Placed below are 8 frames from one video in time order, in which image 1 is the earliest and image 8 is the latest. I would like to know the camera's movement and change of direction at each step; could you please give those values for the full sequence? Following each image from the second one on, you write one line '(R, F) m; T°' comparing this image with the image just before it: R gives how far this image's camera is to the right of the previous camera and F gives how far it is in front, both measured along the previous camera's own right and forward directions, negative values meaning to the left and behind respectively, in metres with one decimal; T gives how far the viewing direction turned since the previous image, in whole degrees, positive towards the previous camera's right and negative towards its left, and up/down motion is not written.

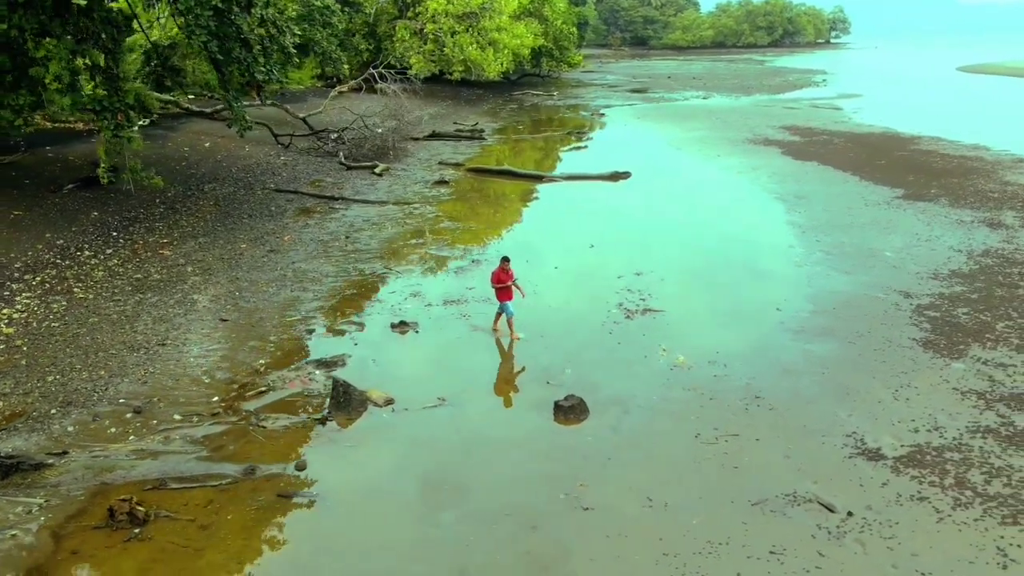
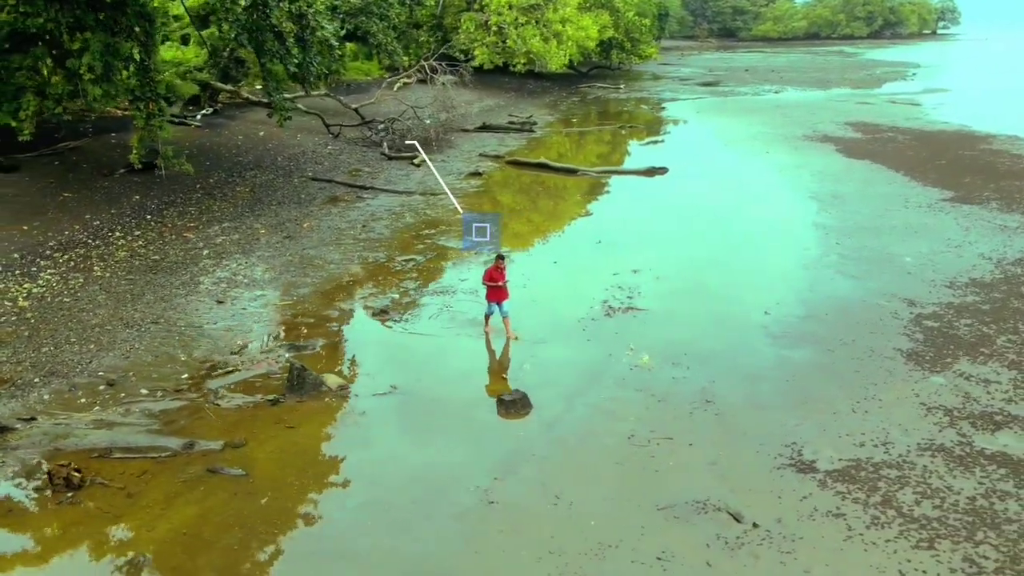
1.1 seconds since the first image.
(+1.2, 0.0) m; -6°
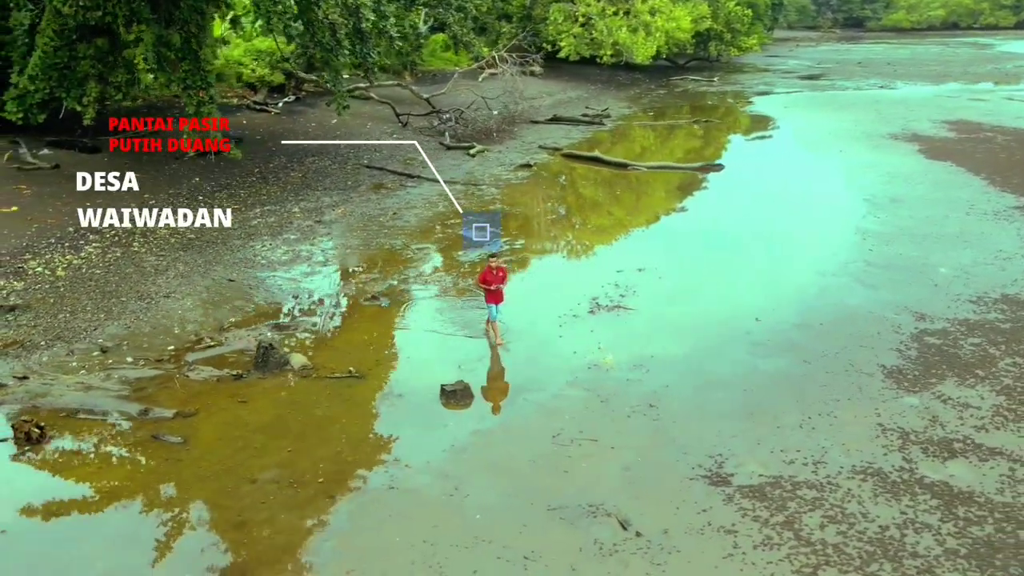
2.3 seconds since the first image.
(+1.5, +0.1) m; -8°
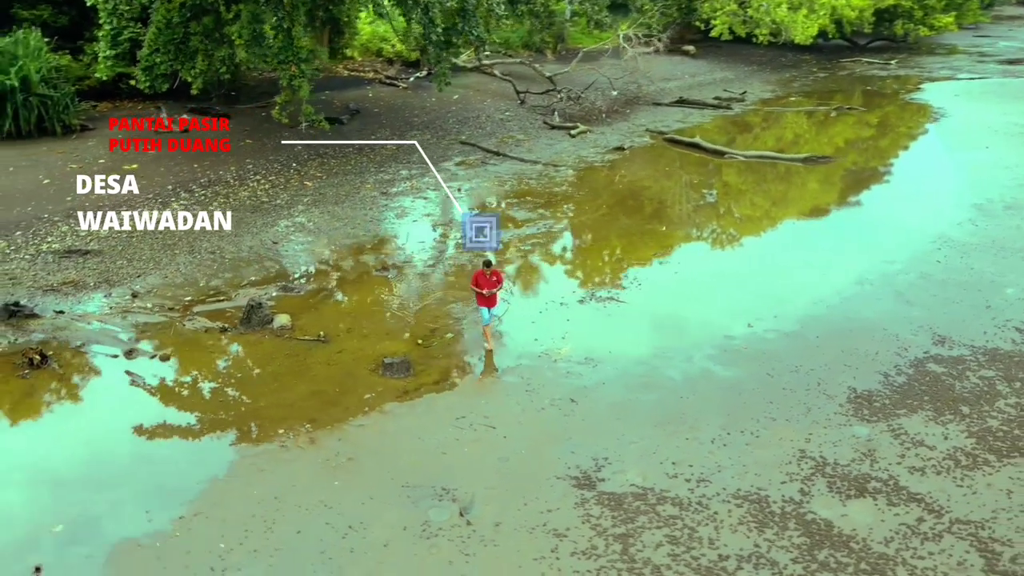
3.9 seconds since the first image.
(+2.1, +0.2) m; -13°
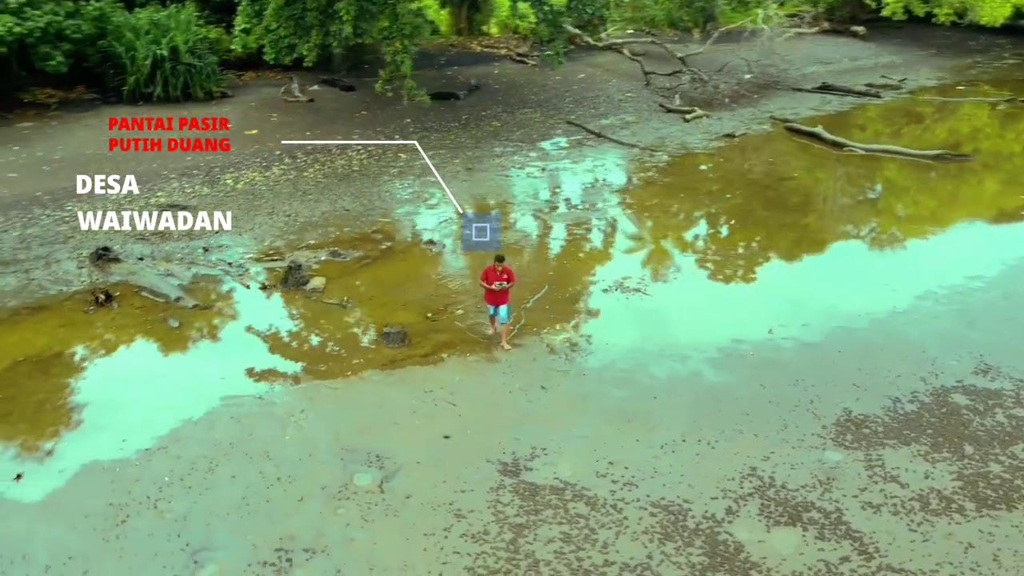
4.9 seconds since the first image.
(+1.6, +0.1) m; -12°
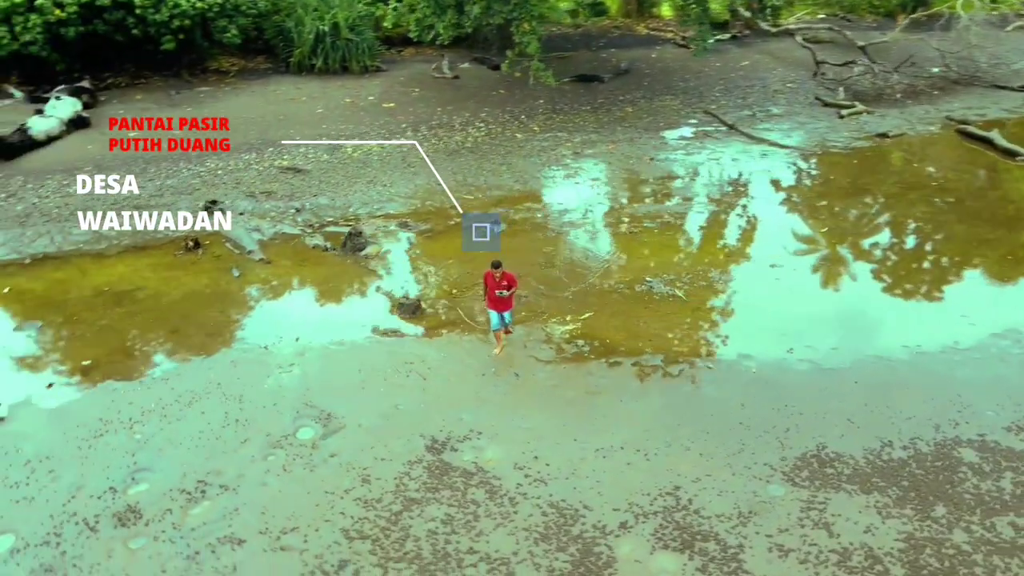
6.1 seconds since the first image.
(+1.8, +0.2) m; -14°
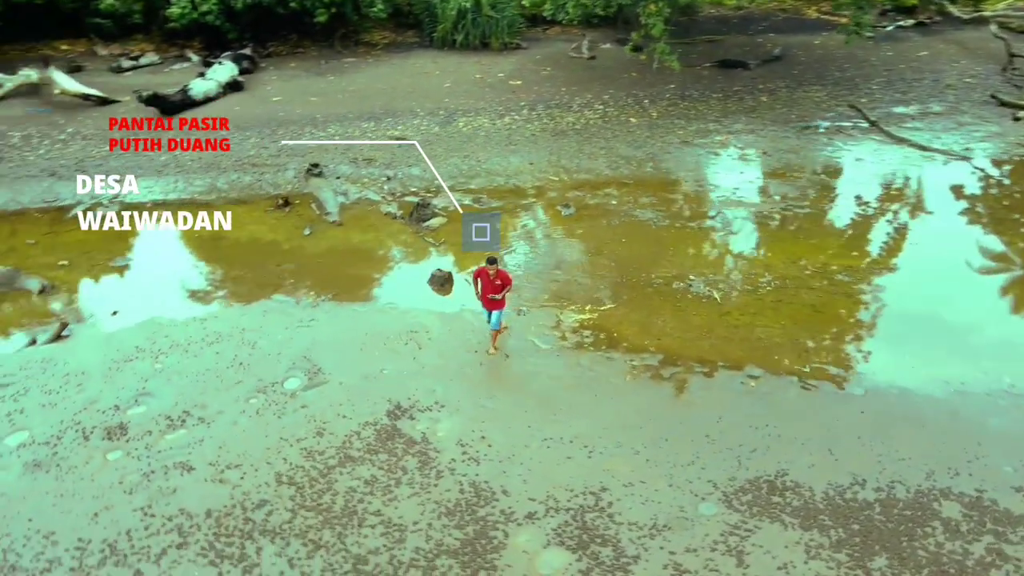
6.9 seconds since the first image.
(+1.5, +0.1) m; -13°
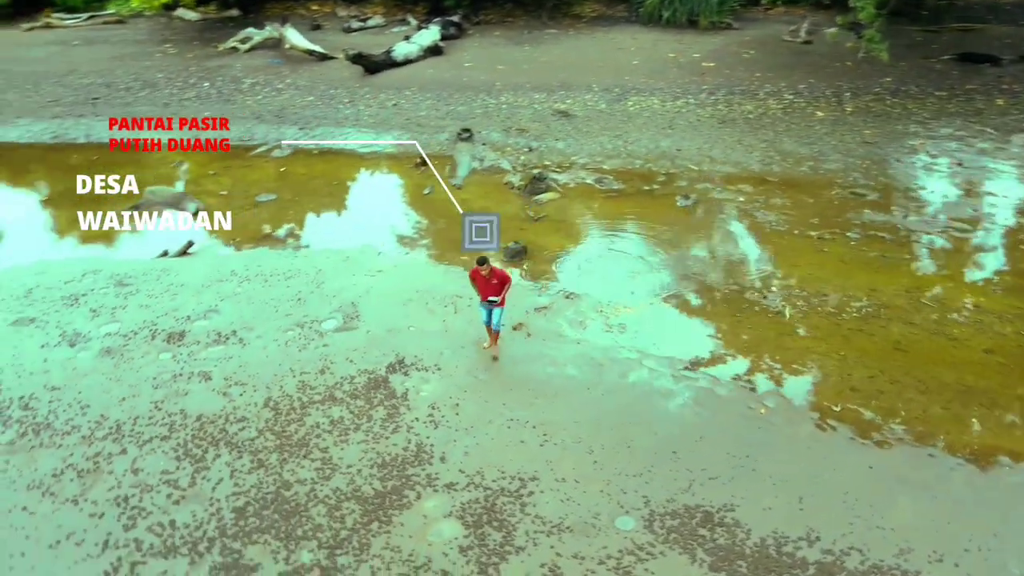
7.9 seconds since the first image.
(+1.8, +0.2) m; -18°
